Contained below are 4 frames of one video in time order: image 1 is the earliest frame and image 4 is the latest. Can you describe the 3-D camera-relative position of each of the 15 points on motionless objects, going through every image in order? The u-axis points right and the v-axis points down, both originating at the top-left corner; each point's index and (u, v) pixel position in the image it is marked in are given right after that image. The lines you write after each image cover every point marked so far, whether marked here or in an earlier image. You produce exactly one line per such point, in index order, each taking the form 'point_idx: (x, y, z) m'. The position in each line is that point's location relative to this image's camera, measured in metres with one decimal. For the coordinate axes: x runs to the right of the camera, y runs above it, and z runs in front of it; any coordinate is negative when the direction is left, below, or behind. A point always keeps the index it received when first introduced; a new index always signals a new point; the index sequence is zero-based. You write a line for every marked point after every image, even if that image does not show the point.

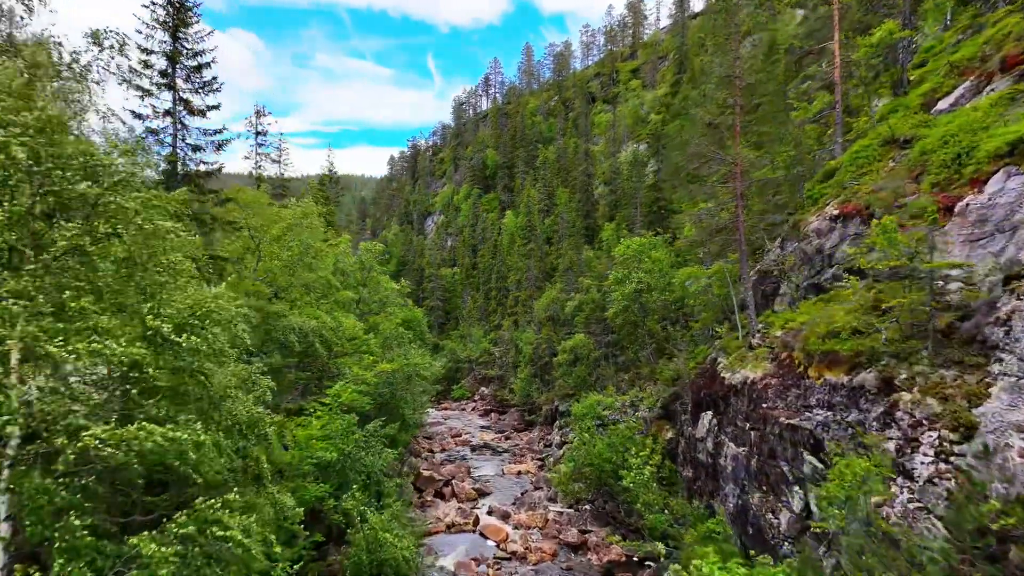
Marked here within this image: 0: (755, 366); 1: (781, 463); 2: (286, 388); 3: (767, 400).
0: (+6.4, -2.1, +19.6) m
1: (+5.8, -3.8, +16.0) m
2: (-6.1, -2.7, +20.0) m
3: (+6.0, -2.7, +17.4) m
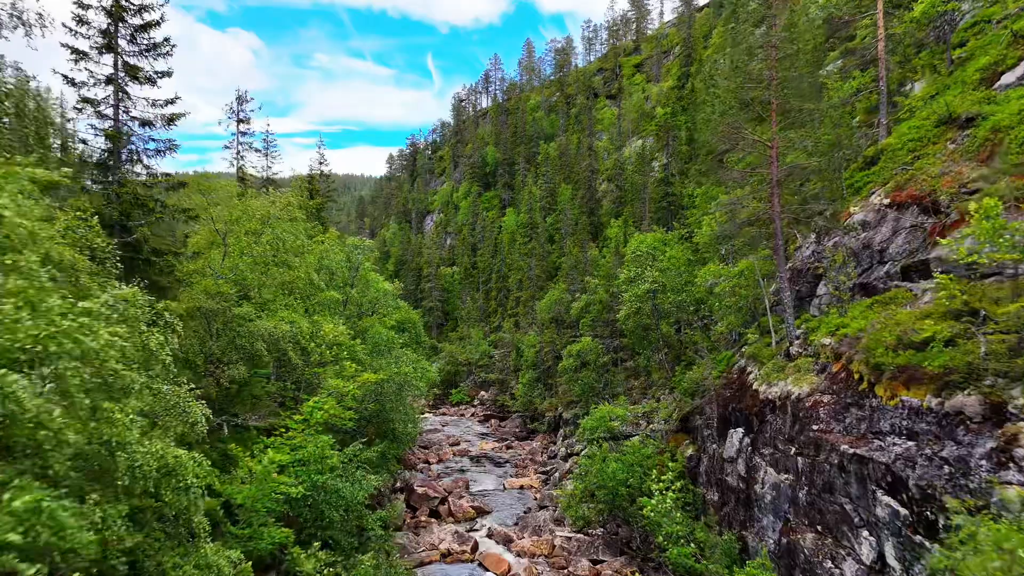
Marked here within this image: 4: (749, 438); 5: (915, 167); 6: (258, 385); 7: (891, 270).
0: (+6.5, -2.1, +16.8) m
1: (+5.9, -3.8, +13.3) m
2: (-6.0, -2.7, +17.2) m
3: (+6.1, -2.7, +14.7) m
4: (+6.1, -3.8, +18.8) m
5: (+10.3, +3.1, +18.9) m
6: (-6.0, -2.3, +17.4) m
7: (+8.8, +0.4, +17.2) m
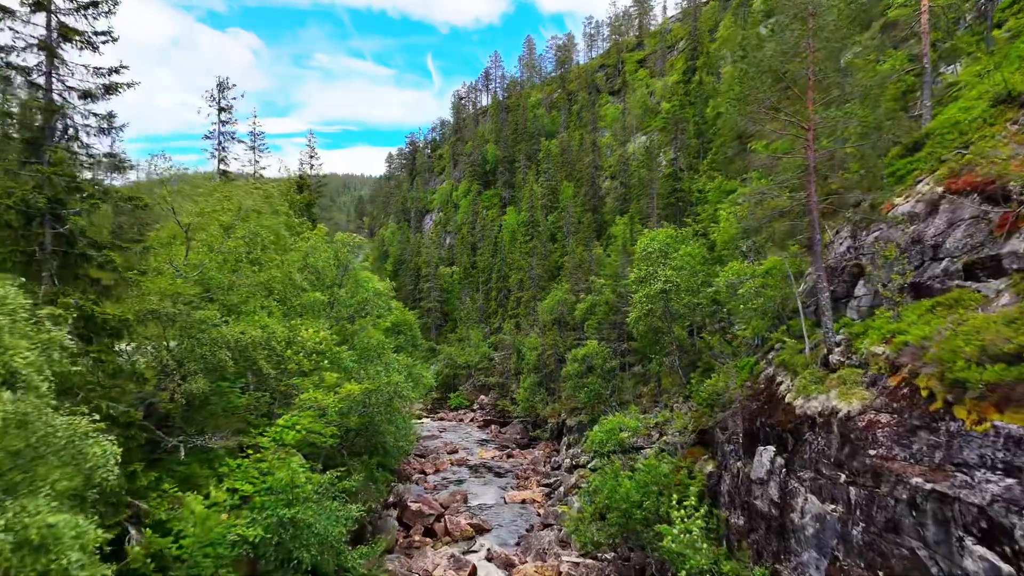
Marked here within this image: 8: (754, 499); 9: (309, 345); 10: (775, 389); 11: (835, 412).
0: (+6.6, -2.1, +14.6) m
1: (+6.0, -3.8, +11.0) m
2: (-6.0, -2.7, +15.0) m
3: (+6.1, -2.7, +12.5) m
4: (+6.1, -3.8, +16.6) m
5: (+10.4, +3.1, +16.7) m
6: (-5.9, -2.3, +15.2) m
7: (+8.9, +0.4, +15.0) m
8: (+5.9, -5.1, +17.8) m
9: (-5.3, -1.5, +19.2) m
10: (+6.6, -2.5, +18.5) m
11: (+6.3, -2.4, +14.3) m
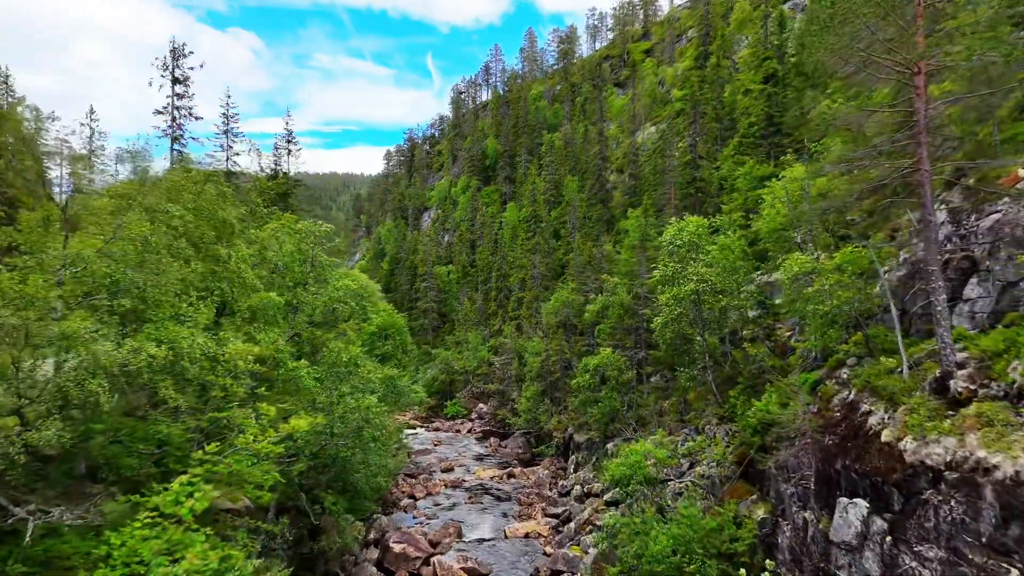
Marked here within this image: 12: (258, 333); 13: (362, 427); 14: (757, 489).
0: (+6.6, -2.1, +10.1) m
1: (+6.0, -3.8, +6.6) m
2: (-5.9, -2.7, +10.6) m
3: (+6.2, -2.7, +8.0) m
4: (+6.2, -3.8, +12.1) m
5: (+10.4, +3.1, +12.2) m
6: (-5.9, -2.3, +10.8) m
7: (+8.9, +0.4, +10.5) m
8: (+5.9, -5.1, +13.3) m
9: (-5.2, -1.5, +14.7) m
10: (+6.7, -2.5, +14.0) m
11: (+6.3, -2.4, +9.9) m
12: (-5.9, -1.0, +17.1) m
13: (-3.5, -3.2, +16.8) m
14: (+6.0, -5.0, +18.3) m
